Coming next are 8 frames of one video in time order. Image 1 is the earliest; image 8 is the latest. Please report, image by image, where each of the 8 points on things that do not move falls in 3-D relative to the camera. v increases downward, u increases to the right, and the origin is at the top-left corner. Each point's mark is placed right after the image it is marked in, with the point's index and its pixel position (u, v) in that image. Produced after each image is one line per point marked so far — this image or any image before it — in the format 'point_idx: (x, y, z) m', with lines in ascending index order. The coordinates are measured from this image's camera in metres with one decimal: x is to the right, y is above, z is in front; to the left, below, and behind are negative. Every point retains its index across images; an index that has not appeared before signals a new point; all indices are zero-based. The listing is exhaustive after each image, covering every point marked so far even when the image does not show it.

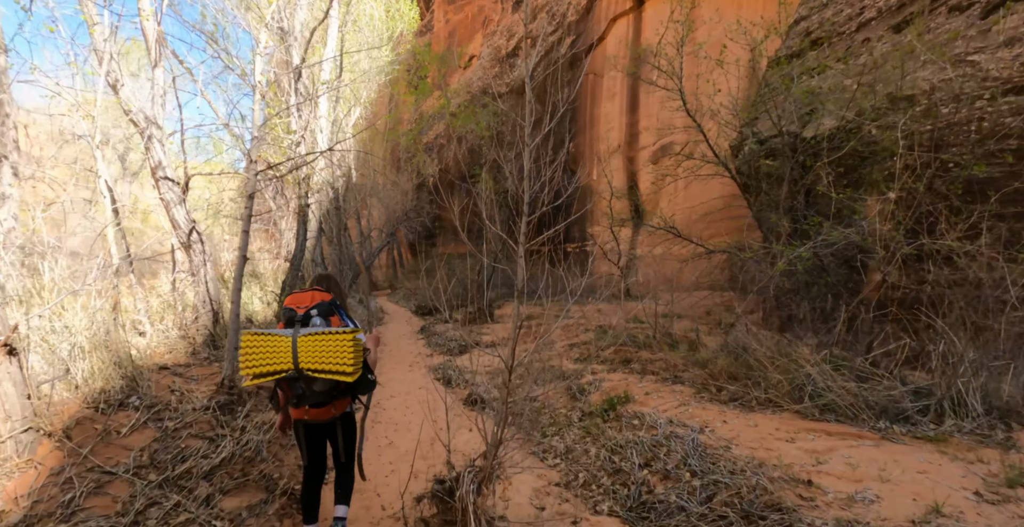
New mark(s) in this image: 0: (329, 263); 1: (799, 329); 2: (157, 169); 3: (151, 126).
0: (-5.2, -0.1, +17.2) m
1: (+4.6, -1.1, +9.8) m
2: (-4.5, +1.2, +7.6) m
3: (-4.4, +1.7, +7.4) m
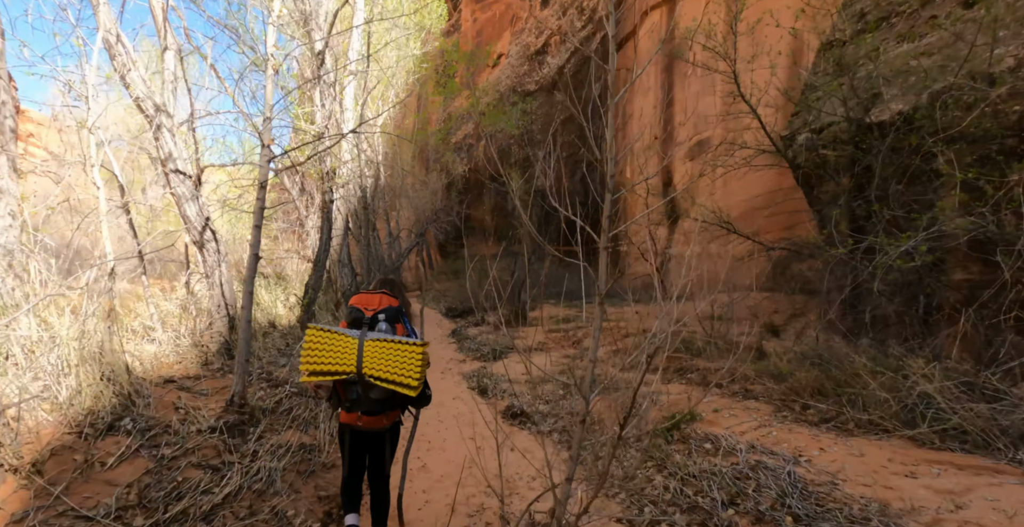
0: (-4.3, -0.1, +16.6) m
1: (+5.2, -1.0, +8.7) m
2: (-4.0, +1.2, +6.9) m
3: (-4.0, +1.7, +6.8) m
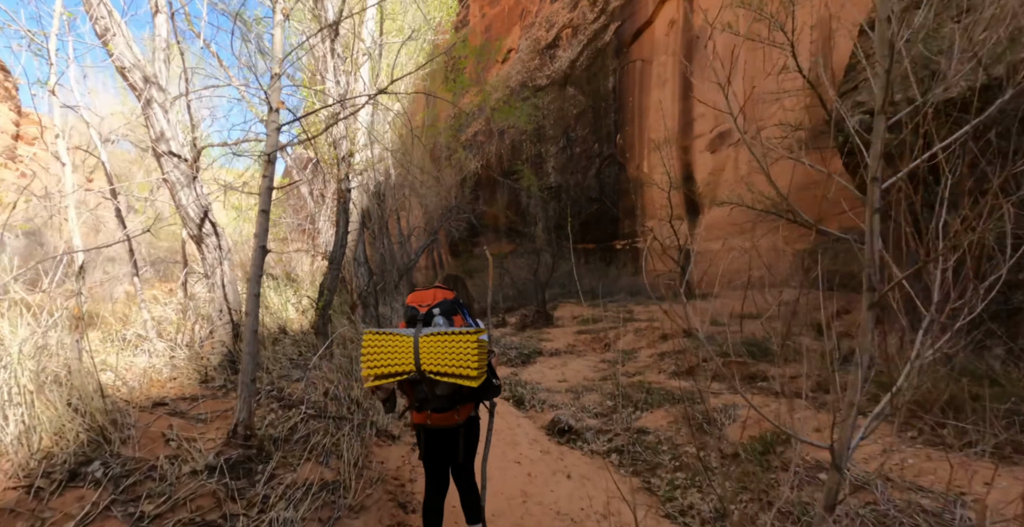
0: (-3.7, -0.1, +15.7) m
1: (+5.7, -0.9, +7.7) m
2: (-3.5, +1.2, +6.0) m
3: (-3.5, +1.7, +5.9) m
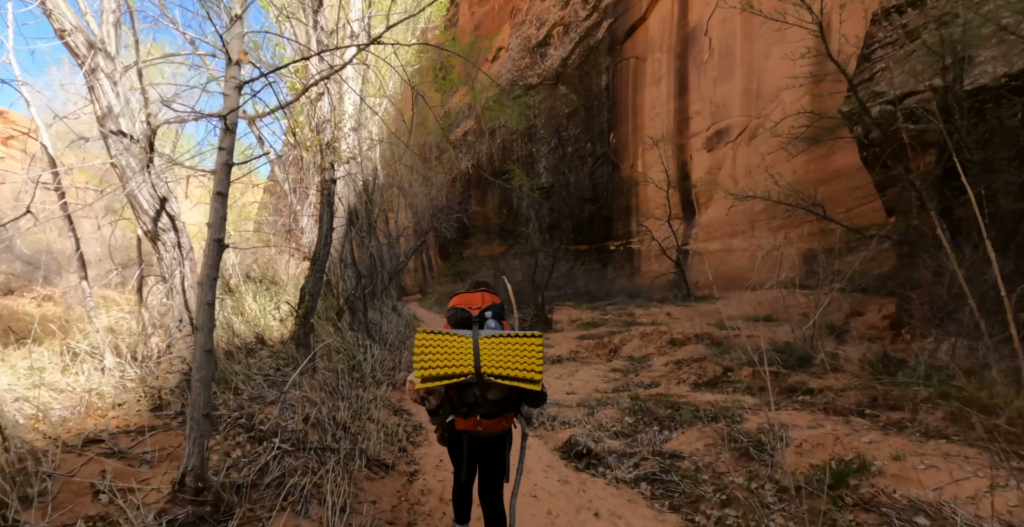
0: (-3.7, -0.1, +14.8) m
1: (+5.8, -0.9, +7.0) m
2: (-3.4, +1.2, +5.1) m
3: (-3.4, +1.7, +5.0) m
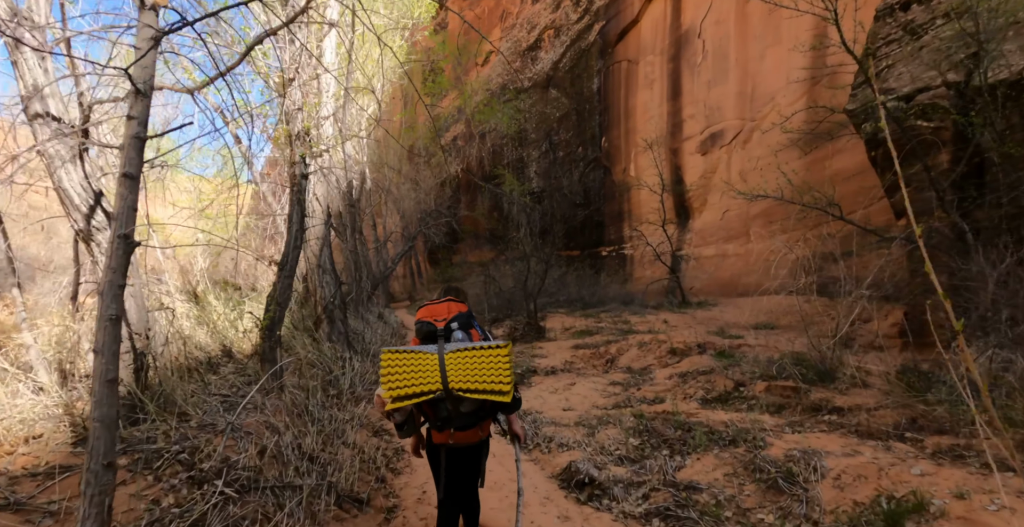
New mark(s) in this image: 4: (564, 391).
0: (-3.9, -0.3, +14.1) m
1: (+5.7, -0.9, +6.4) m
2: (-3.5, +1.1, +4.4) m
3: (-3.5, +1.6, +4.3) m
4: (+0.7, -1.7, +8.3) m
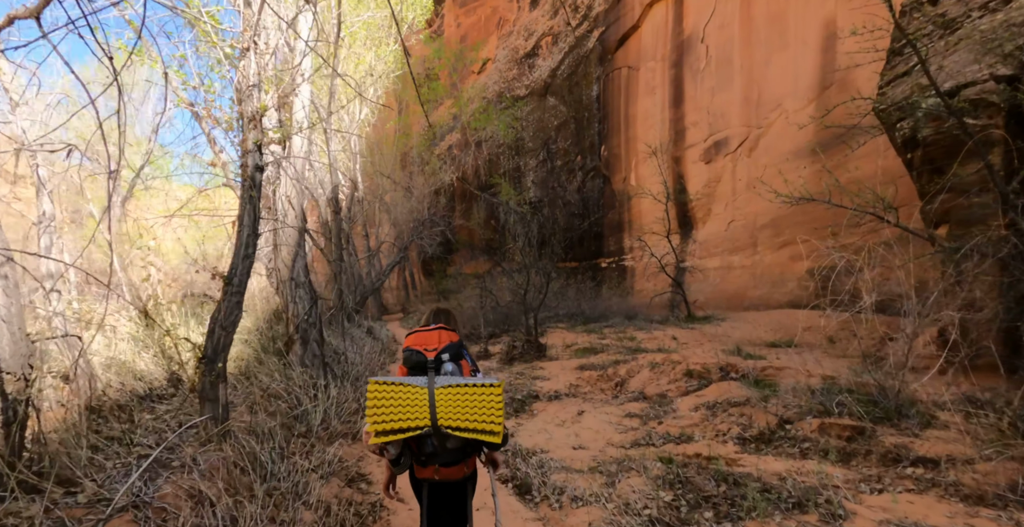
0: (-4.0, -0.5, +13.0) m
1: (+5.8, -1.0, +5.4) m
2: (-3.4, +1.1, +3.3) m
3: (-3.4, +1.6, +3.2) m
4: (+0.7, -1.9, +7.2) m
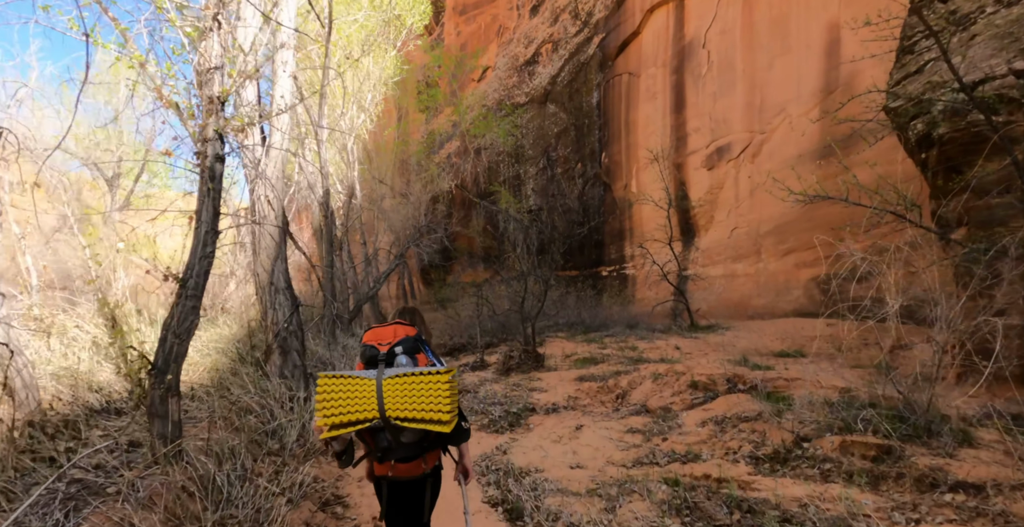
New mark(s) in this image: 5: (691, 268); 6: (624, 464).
0: (-4.0, -0.7, +12.5) m
1: (+5.7, -1.1, +4.9) m
2: (-3.5, +1.1, +2.9) m
3: (-3.5, +1.6, +2.8) m
4: (+0.7, -1.9, +6.7) m
5: (+5.3, -0.1, +18.0) m
6: (+1.1, -1.9, +5.7) m
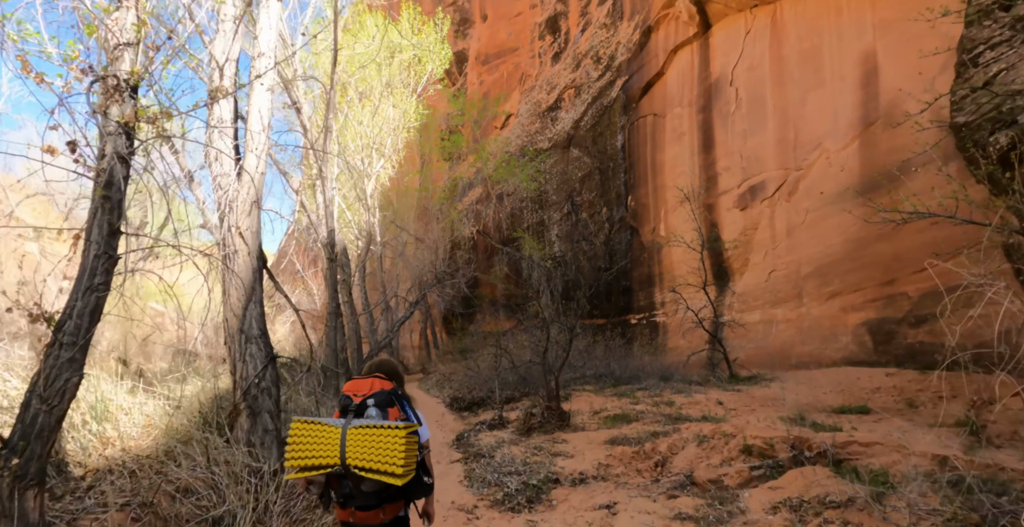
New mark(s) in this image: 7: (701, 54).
0: (-3.7, -1.6, +11.4) m
1: (+5.7, -1.2, +3.3) m
2: (-3.6, +1.0, +2.0) m
3: (-3.5, +1.5, +1.9) m
4: (+0.8, -2.3, +5.3) m
5: (+5.9, -1.4, +16.5) m
6: (+1.2, -2.2, +4.3) m
7: (+6.1, +7.0, +19.2) m
